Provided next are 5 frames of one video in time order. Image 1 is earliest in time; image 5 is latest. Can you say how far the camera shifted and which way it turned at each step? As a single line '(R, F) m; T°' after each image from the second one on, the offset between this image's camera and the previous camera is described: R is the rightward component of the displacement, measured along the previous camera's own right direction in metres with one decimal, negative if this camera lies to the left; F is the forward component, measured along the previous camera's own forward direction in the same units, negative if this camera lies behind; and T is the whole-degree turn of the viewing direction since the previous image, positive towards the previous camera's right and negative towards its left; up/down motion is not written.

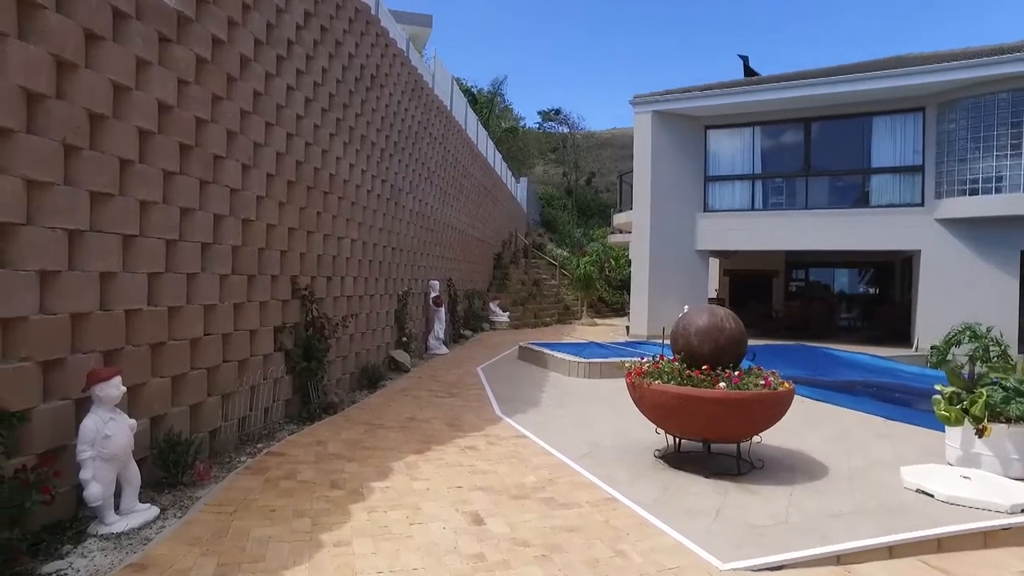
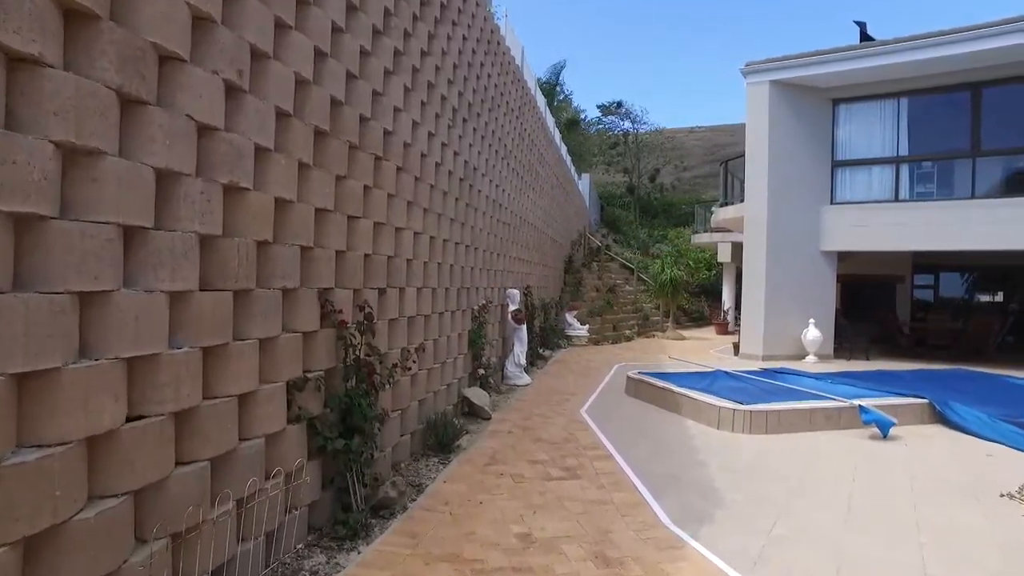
(-0.7, +2.6) m; -4°
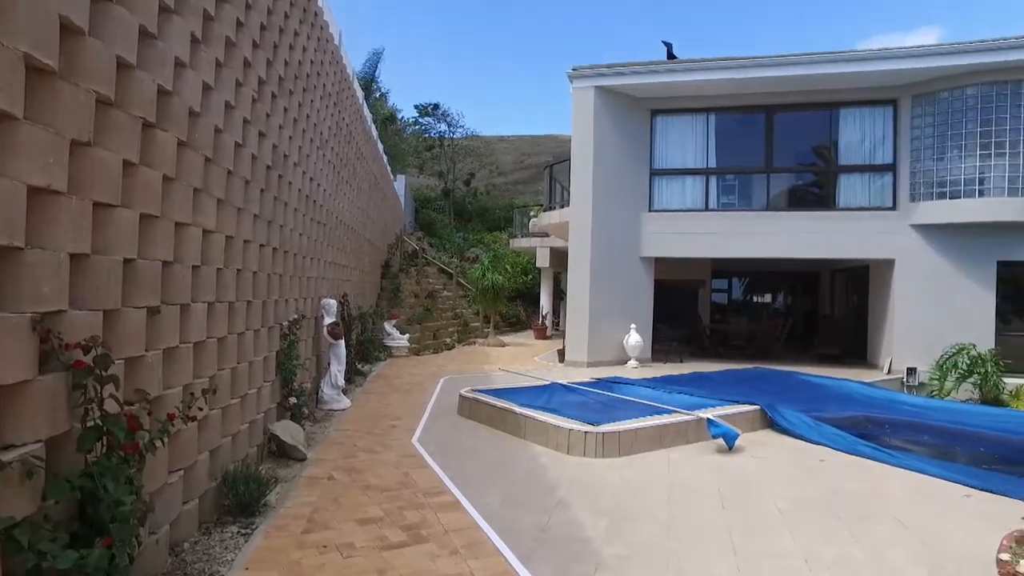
(-0.1, +0.9) m; +15°
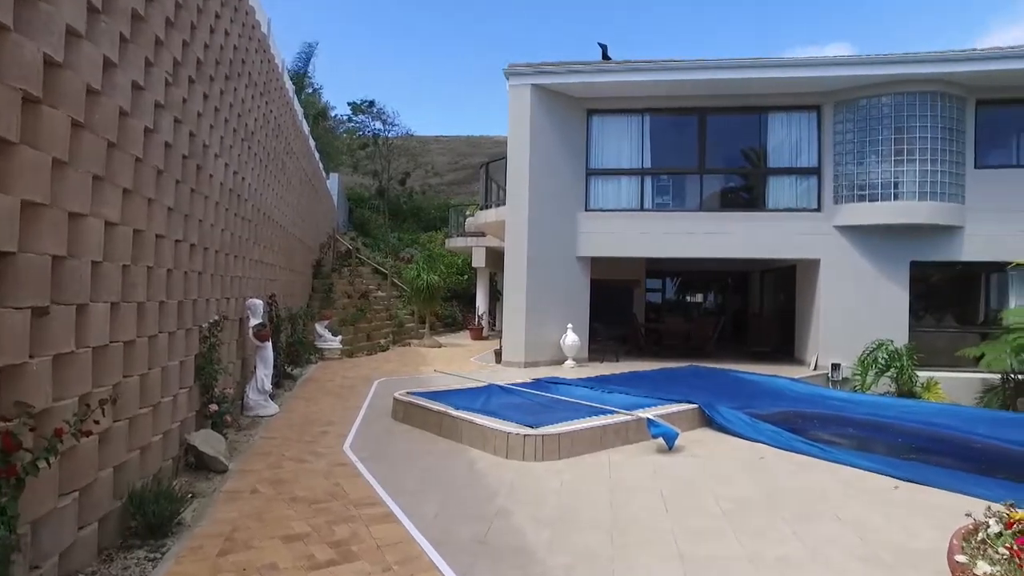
(0.0, +0.2) m; +5°
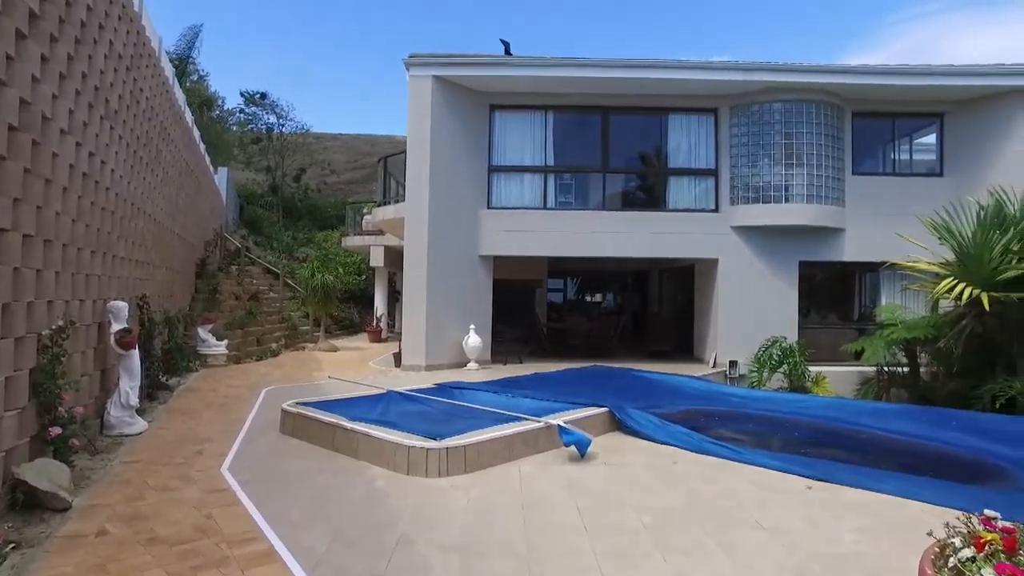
(0.0, +0.5) m; +8°
